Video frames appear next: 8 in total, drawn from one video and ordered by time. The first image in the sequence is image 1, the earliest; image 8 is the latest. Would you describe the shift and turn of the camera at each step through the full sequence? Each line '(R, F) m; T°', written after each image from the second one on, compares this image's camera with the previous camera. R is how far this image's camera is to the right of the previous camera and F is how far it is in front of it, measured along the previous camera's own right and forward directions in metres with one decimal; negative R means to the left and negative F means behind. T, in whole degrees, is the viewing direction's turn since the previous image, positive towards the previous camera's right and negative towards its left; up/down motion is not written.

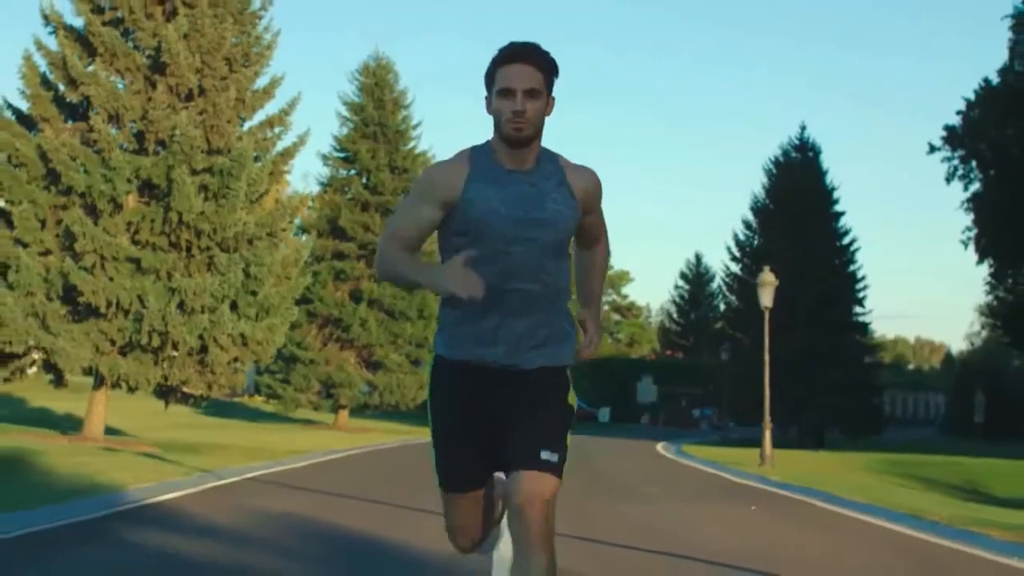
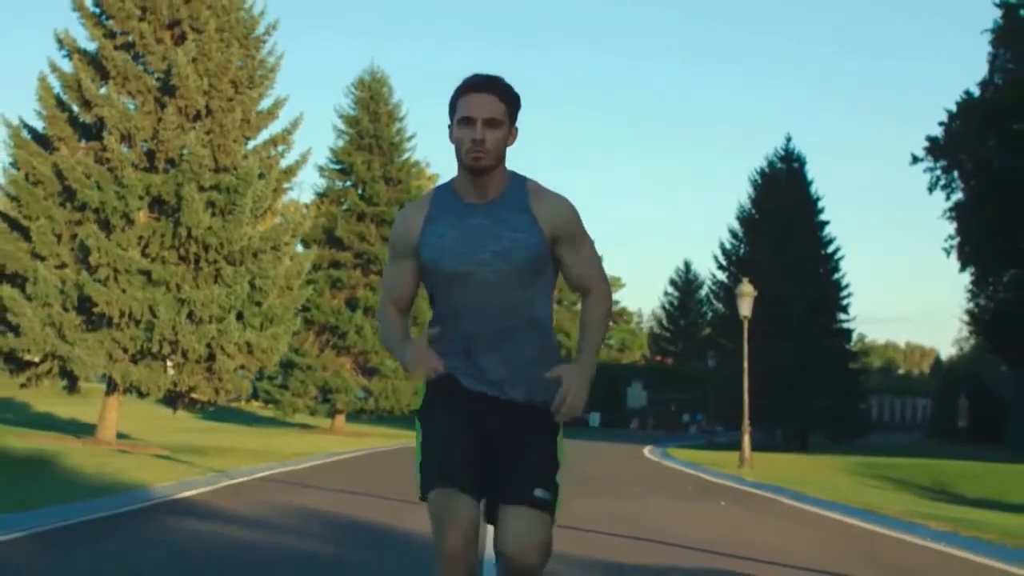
(0.0, -1.4) m; 0°
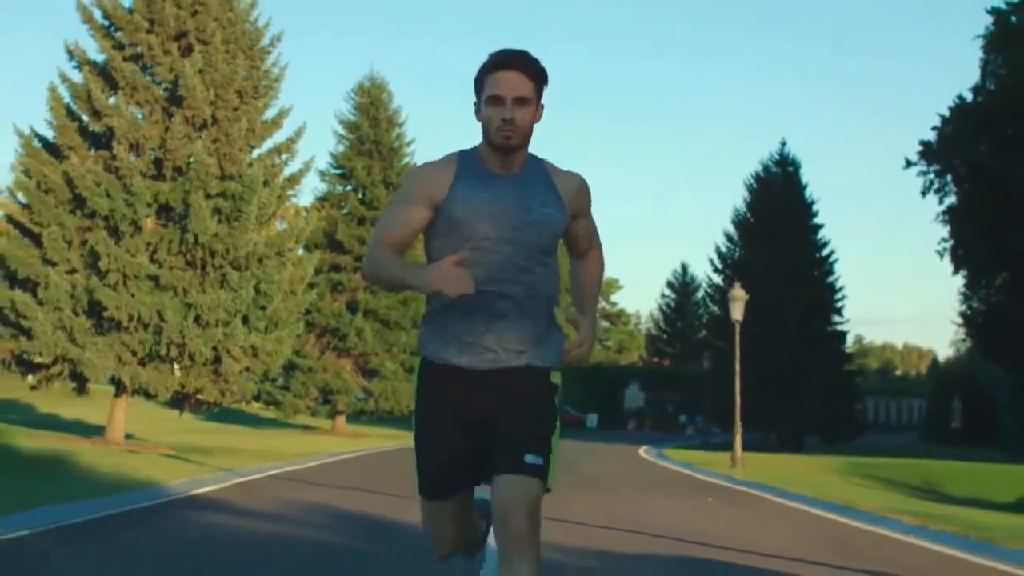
(0.0, -0.8) m; 0°
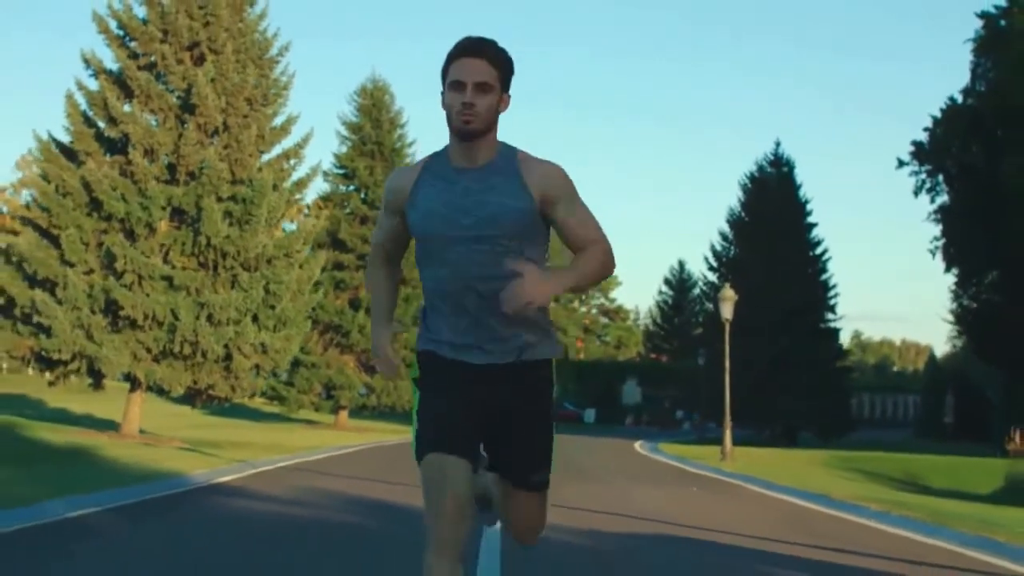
(0.0, -1.2) m; 0°
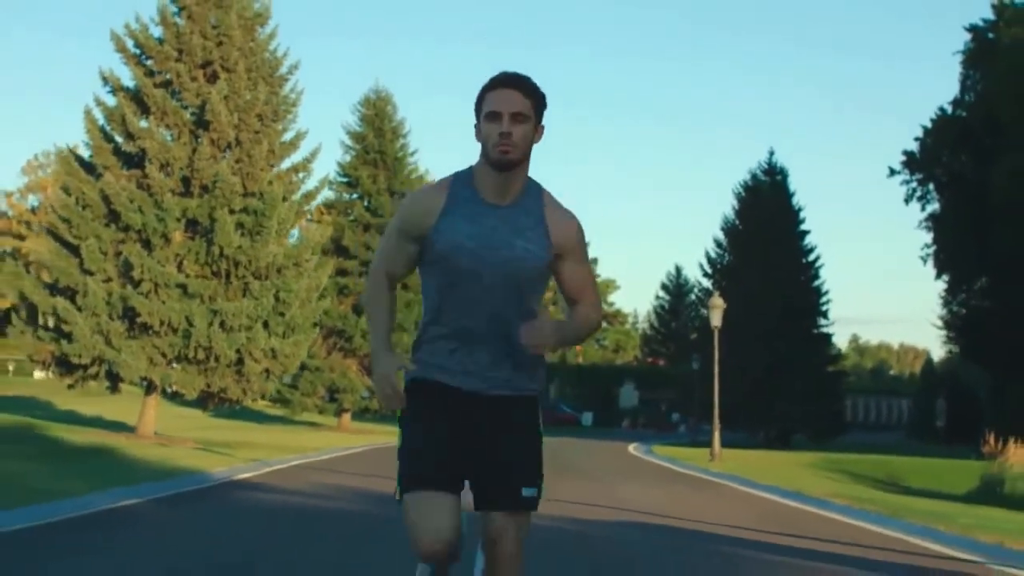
(0.0, -1.3) m; 0°
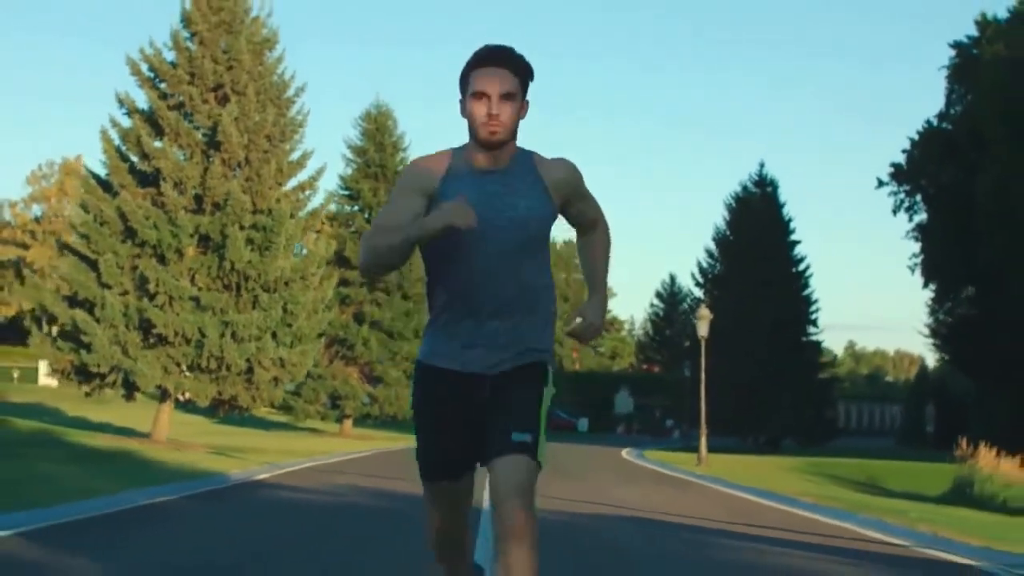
(0.0, -1.5) m; 0°
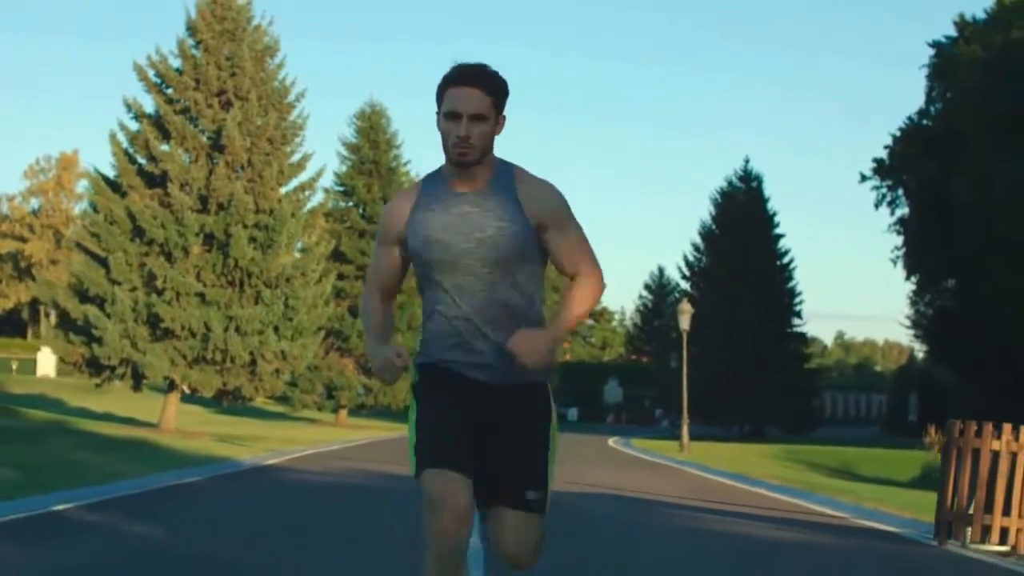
(0.0, -1.6) m; 0°
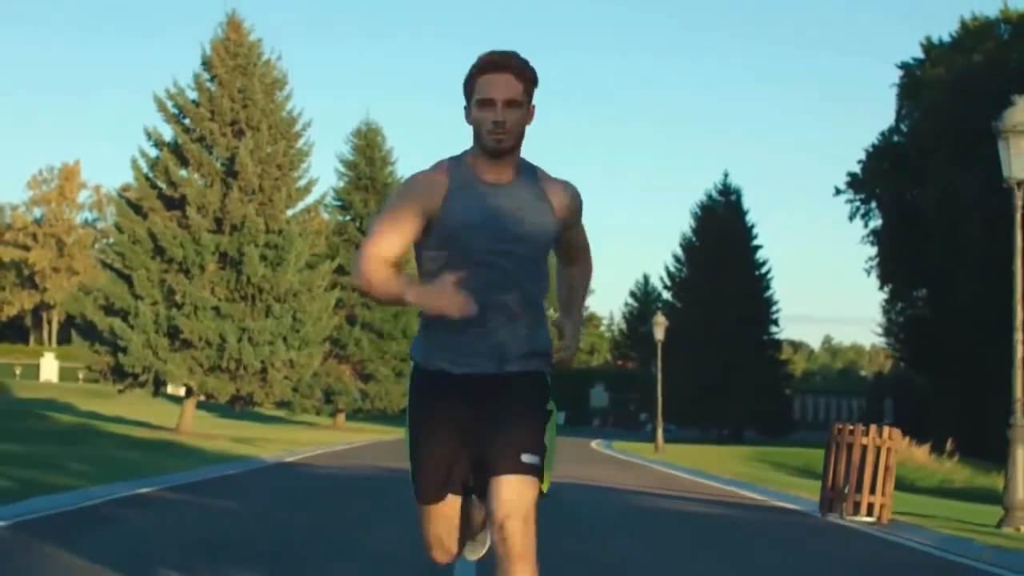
(0.0, -3.0) m; 0°
